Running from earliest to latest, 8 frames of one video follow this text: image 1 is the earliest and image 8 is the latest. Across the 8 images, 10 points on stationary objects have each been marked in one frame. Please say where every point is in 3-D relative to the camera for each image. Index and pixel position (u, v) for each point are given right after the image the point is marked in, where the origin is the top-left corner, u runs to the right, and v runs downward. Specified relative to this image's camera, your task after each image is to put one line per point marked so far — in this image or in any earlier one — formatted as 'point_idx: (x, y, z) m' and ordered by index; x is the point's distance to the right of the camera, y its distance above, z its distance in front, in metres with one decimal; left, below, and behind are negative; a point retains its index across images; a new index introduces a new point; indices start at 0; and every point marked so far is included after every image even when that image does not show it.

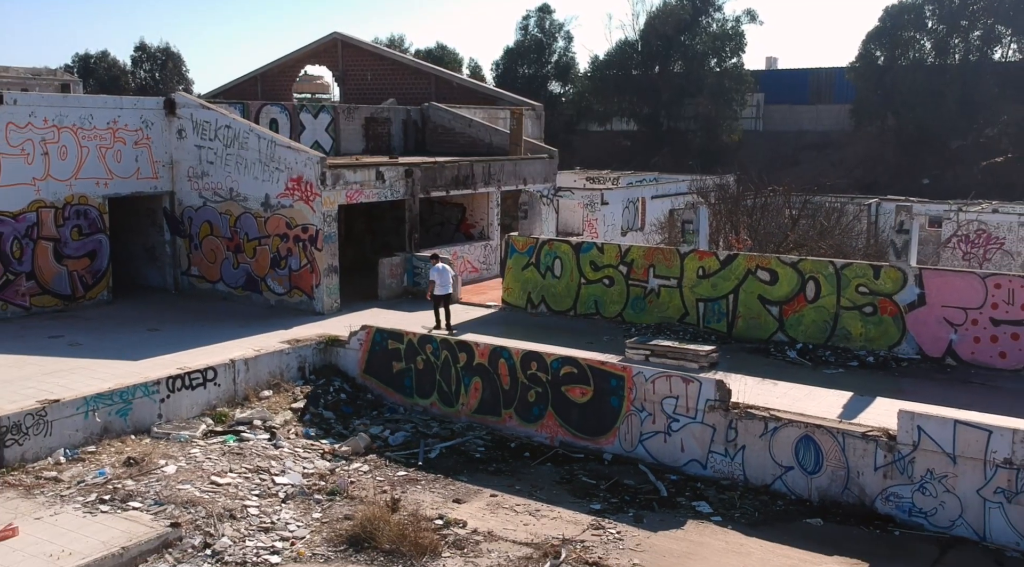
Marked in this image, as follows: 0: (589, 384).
0: (+1.0, -1.3, +11.4) m
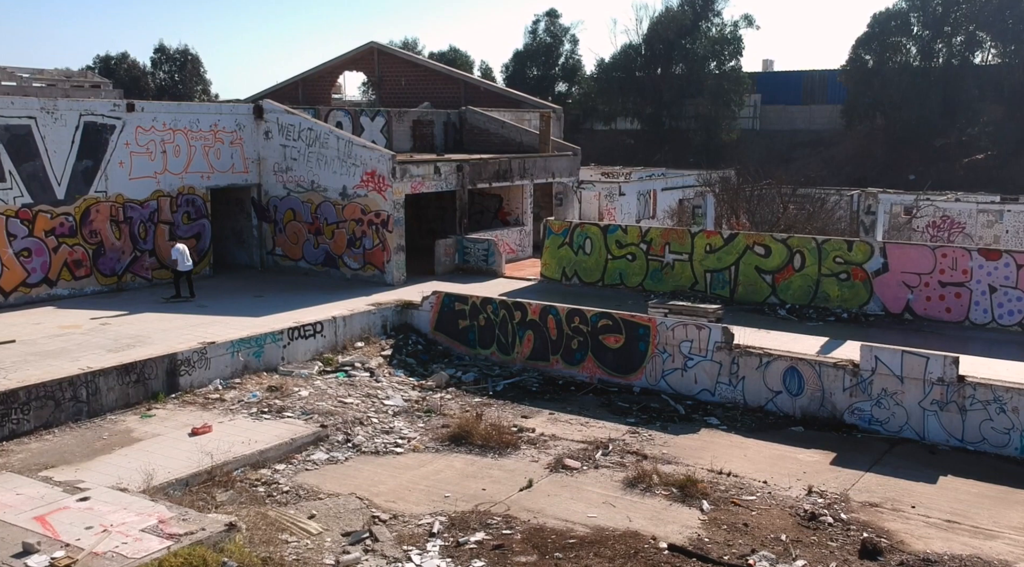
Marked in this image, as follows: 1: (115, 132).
0: (+1.8, -0.8, +14.6) m
1: (-7.6, +2.9, +17.0) m
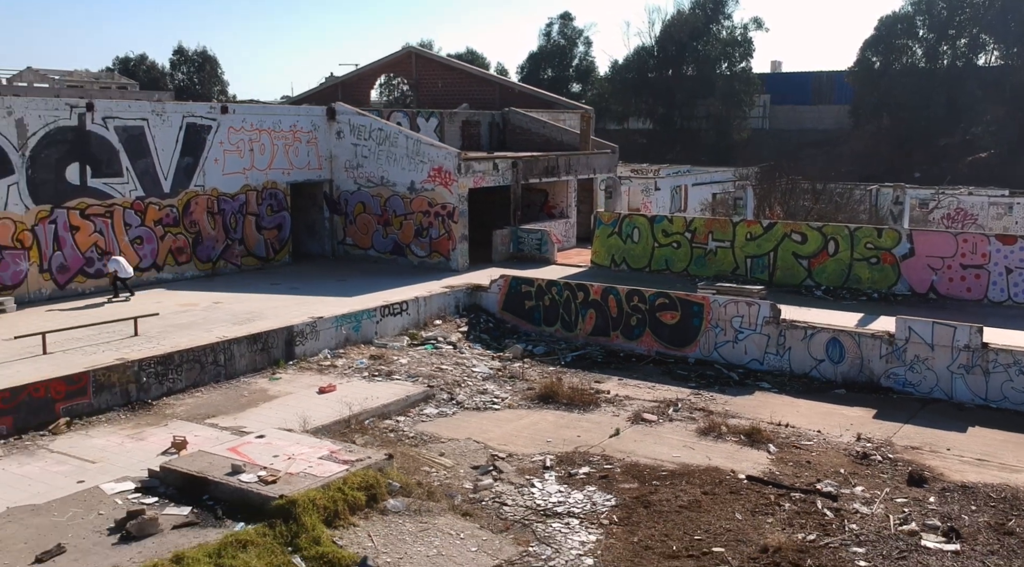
0: (+3.0, -0.5, +16.3) m
1: (-6.4, +3.2, +18.8) m
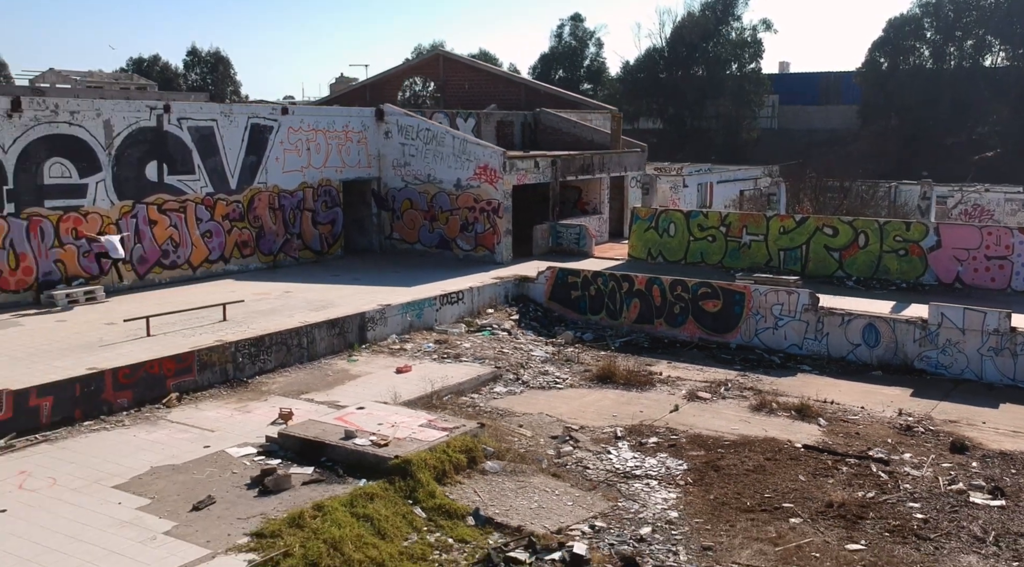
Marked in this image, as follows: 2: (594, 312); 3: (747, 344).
0: (+4.1, -0.3, +17.4) m
1: (-5.4, +3.4, +19.8) m
2: (+1.7, -0.6, +18.8) m
3: (+4.6, -1.2, +17.2) m
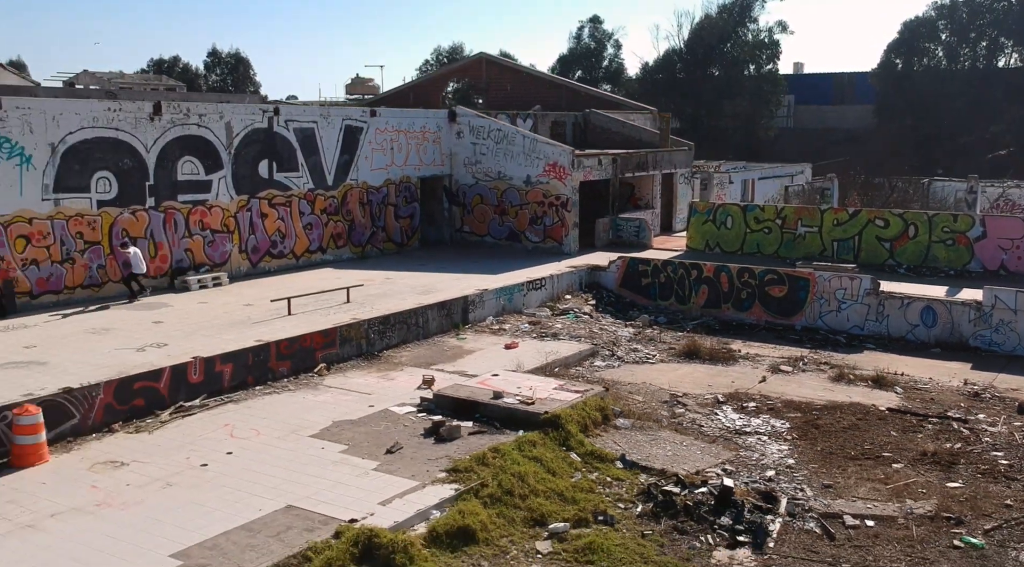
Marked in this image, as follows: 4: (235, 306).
0: (+5.8, 0.0, +18.9) m
1: (-3.6, +3.7, +21.3) m
2: (+3.5, -0.3, +20.3) m
3: (+6.3, -0.9, +18.7) m
4: (-4.9, -0.4, +15.7) m
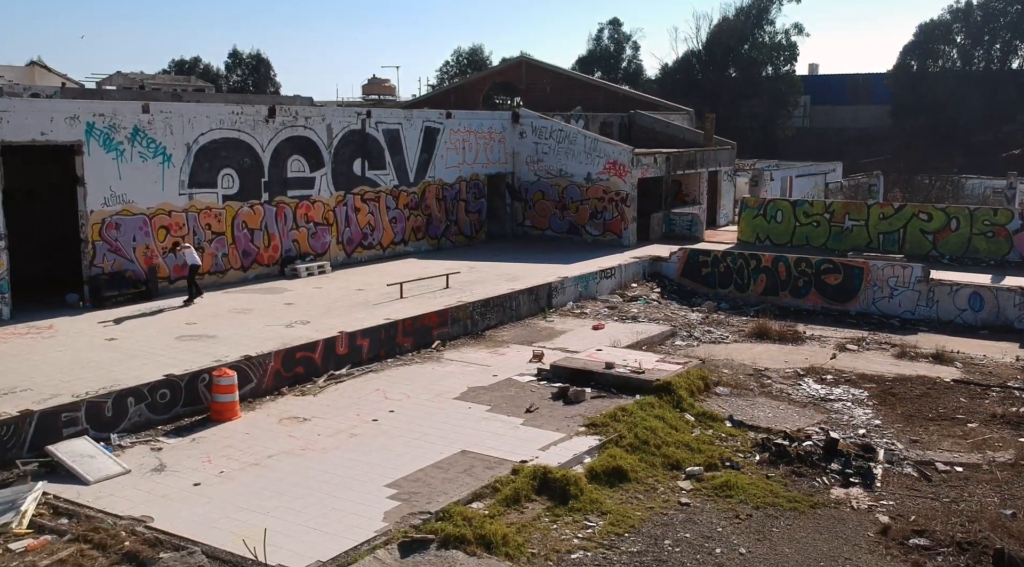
0: (+7.6, +0.2, +20.4) m
1: (-1.9, +3.9, +22.9) m
2: (+5.2, -0.1, +21.8) m
3: (+8.1, -0.6, +20.2) m
4: (-3.2, -0.1, +17.2) m
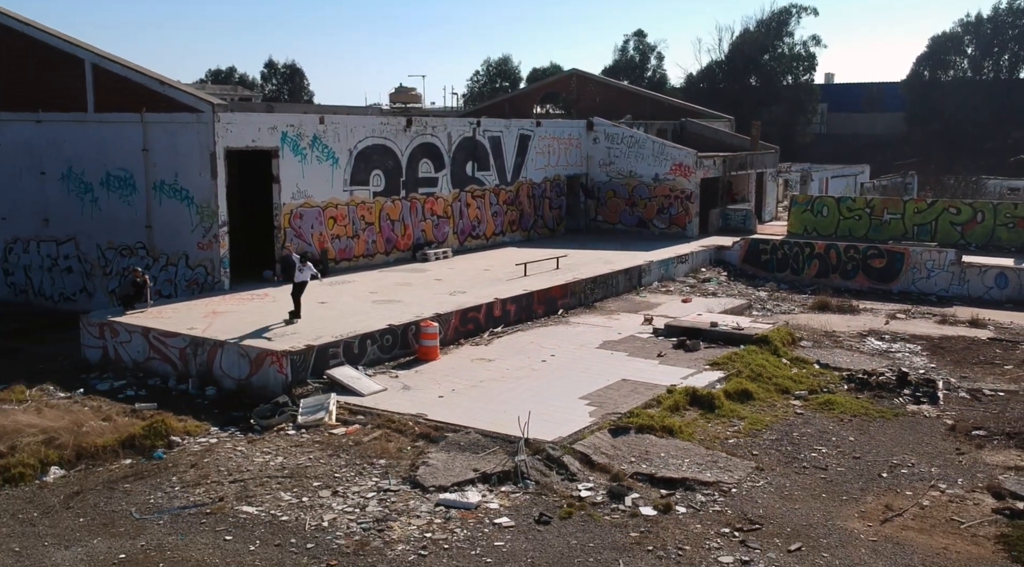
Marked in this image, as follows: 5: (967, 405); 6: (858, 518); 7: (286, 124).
0: (+10.0, +0.7, +23.7) m
1: (+0.6, +4.3, +26.3) m
2: (+7.7, +0.4, +25.2) m
3: (+10.5, -0.2, +23.5) m
4: (-0.8, +0.3, +20.6) m
5: (+7.0, -1.9, +13.7) m
6: (+3.8, -2.6, +9.7) m
7: (-4.7, +3.3, +18.3) m
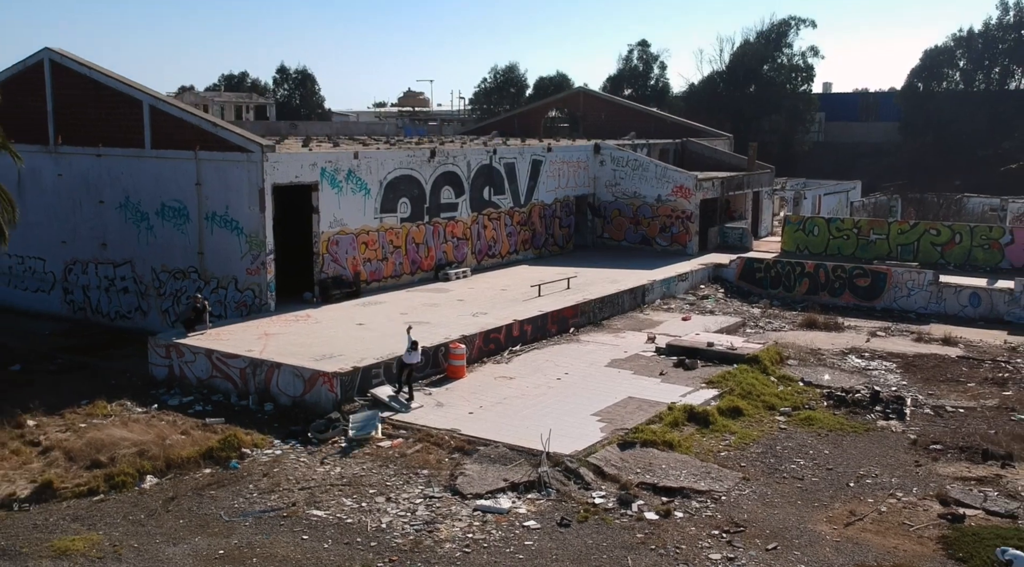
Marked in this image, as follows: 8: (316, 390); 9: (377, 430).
0: (+10.4, +0.2, +25.6) m
1: (+1.0, +3.9, +28.2) m
2: (+8.1, -0.1, +27.1) m
3: (+10.9, -0.7, +25.4) m
4: (-0.4, -0.2, +22.5) m
5: (+7.4, -2.4, +15.6) m
6: (+4.1, -3.1, +11.6) m
7: (-4.3, +2.8, +20.2) m
8: (-3.4, -1.8, +15.1) m
9: (-2.2, -2.4, +14.2) m
